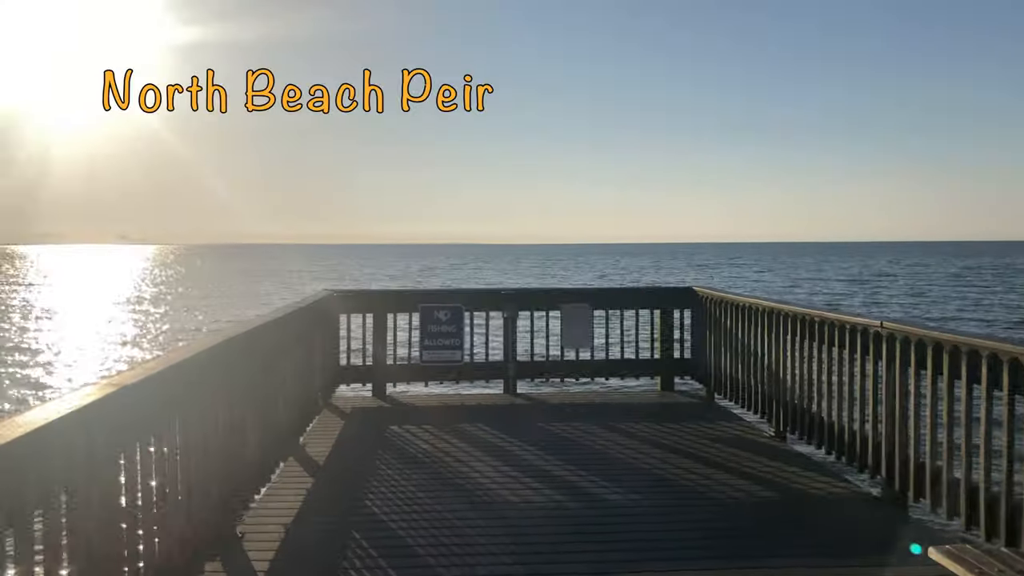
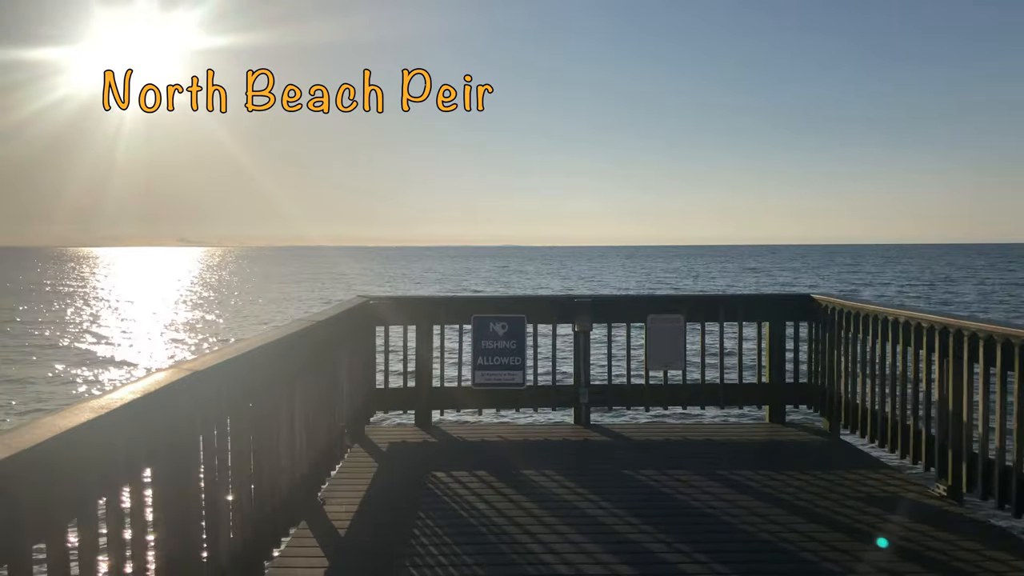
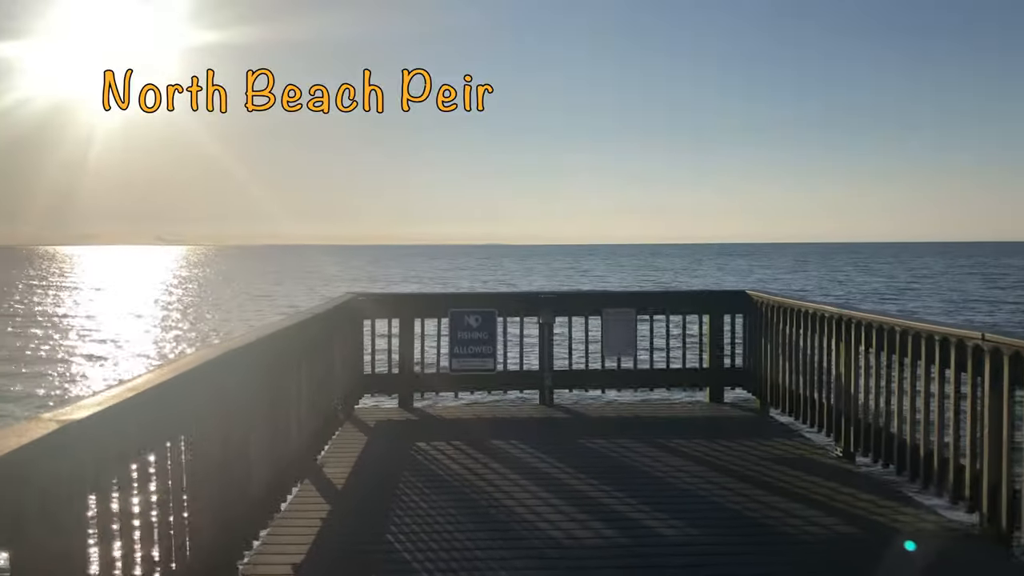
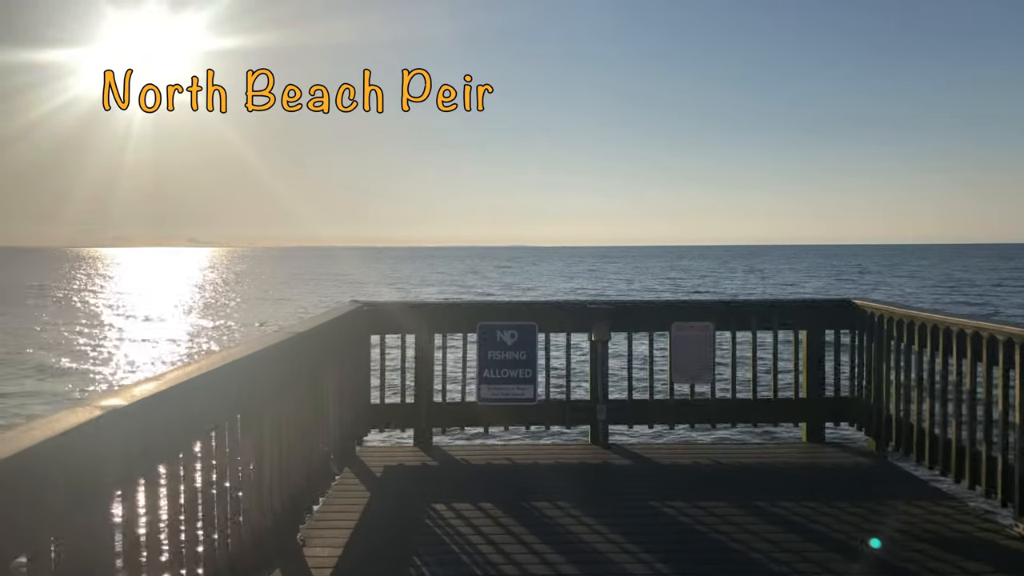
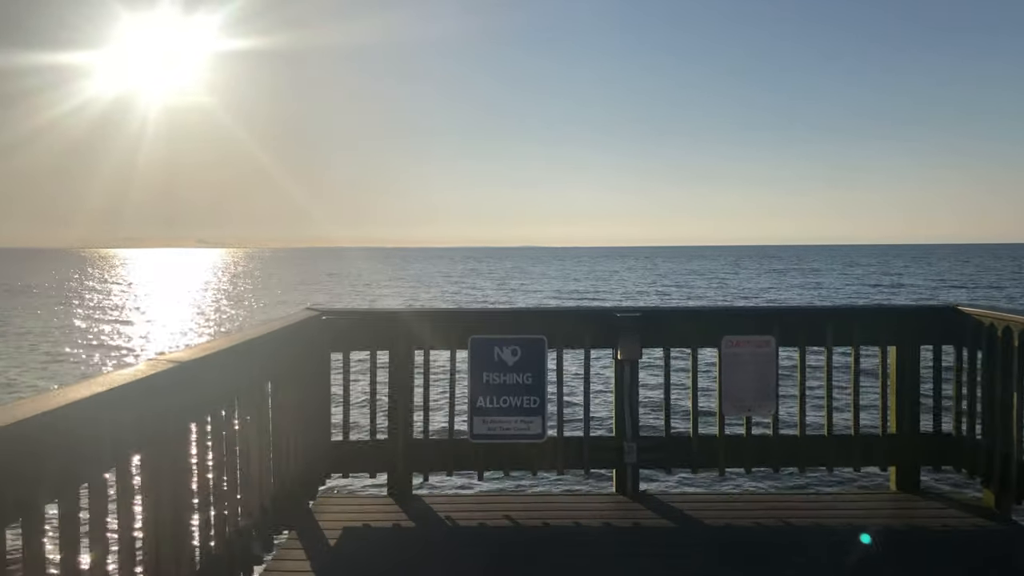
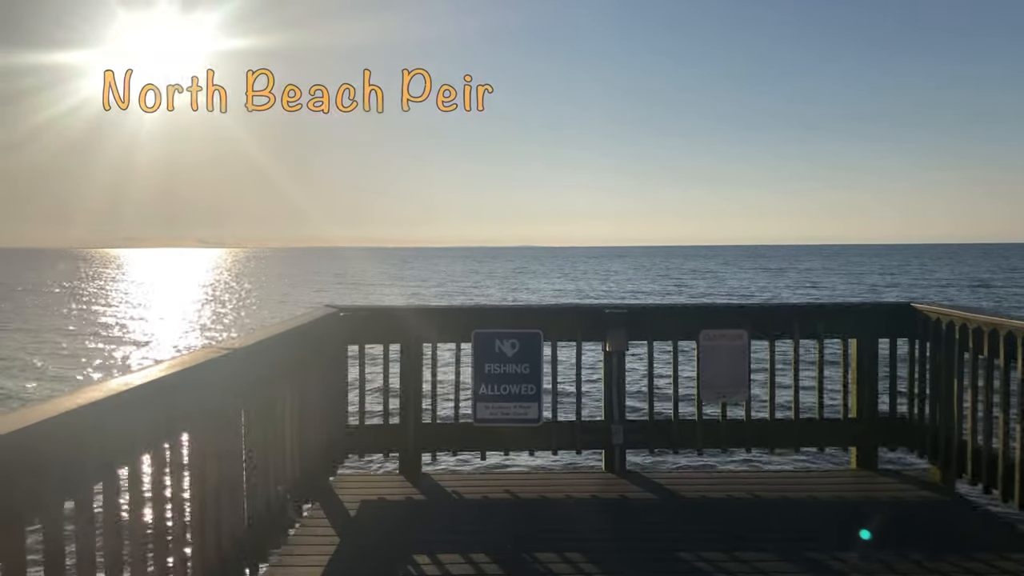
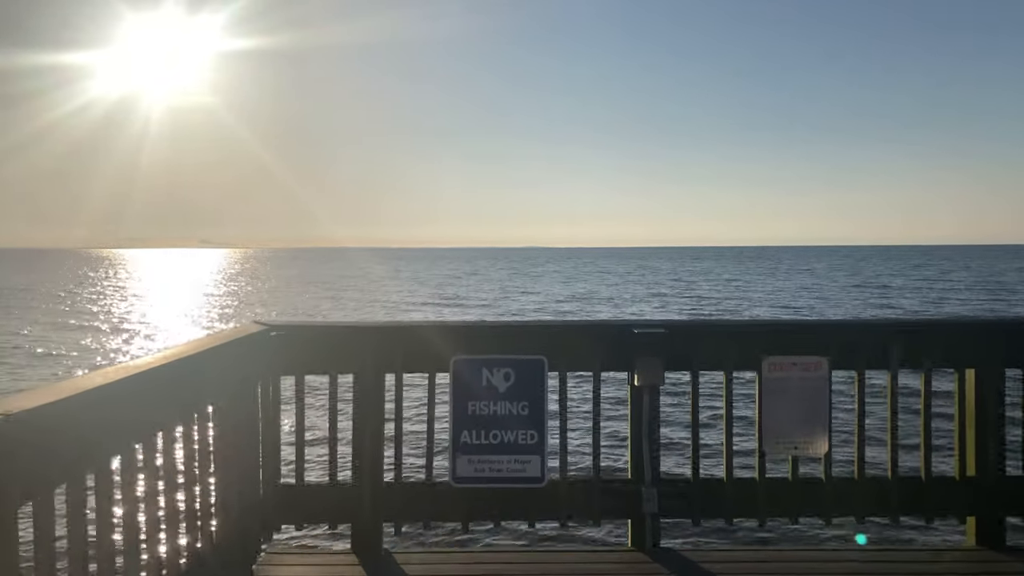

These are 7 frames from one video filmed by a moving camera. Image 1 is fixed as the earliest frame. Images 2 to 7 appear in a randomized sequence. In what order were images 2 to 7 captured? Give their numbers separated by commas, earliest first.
3, 2, 4, 6, 5, 7
